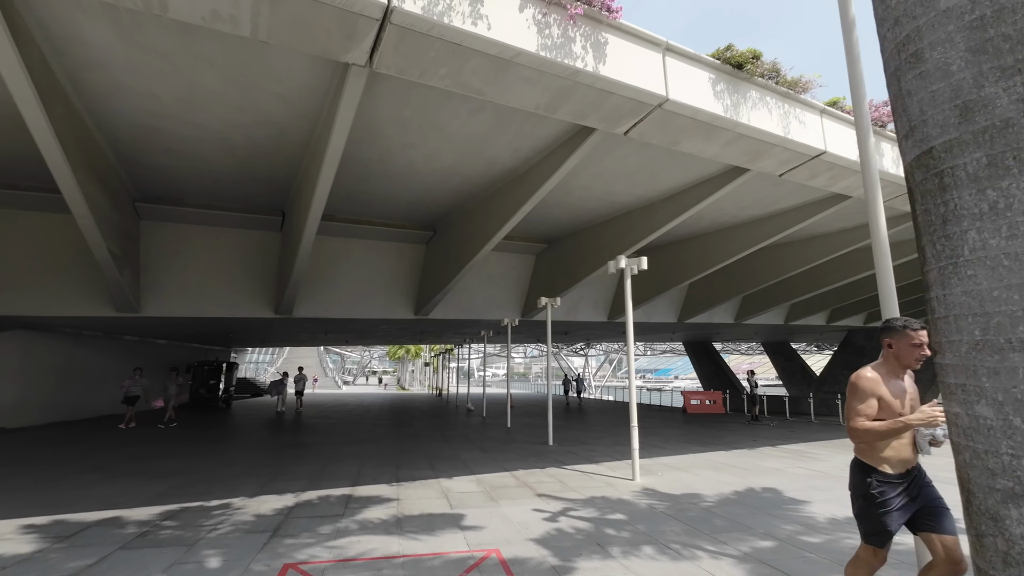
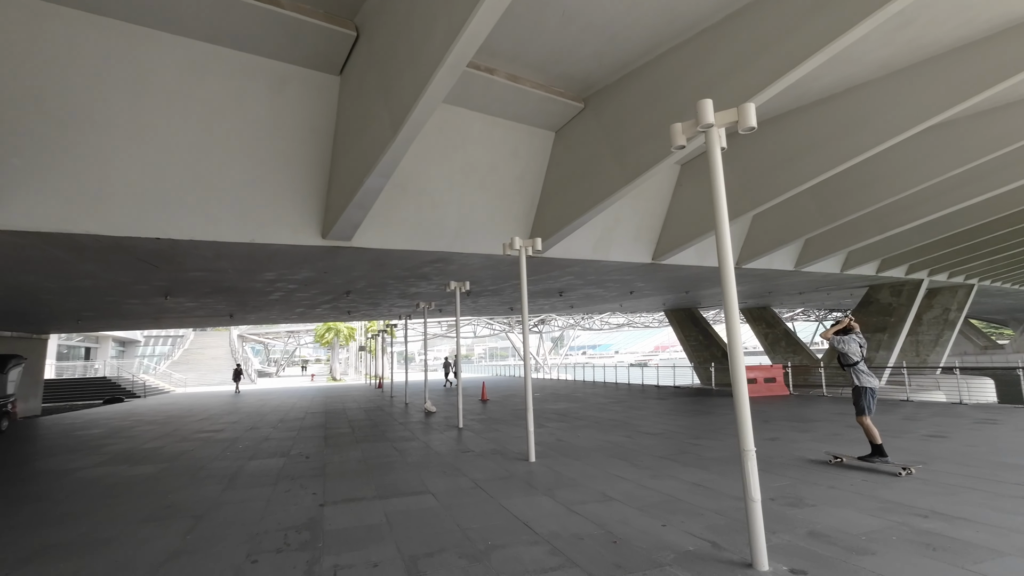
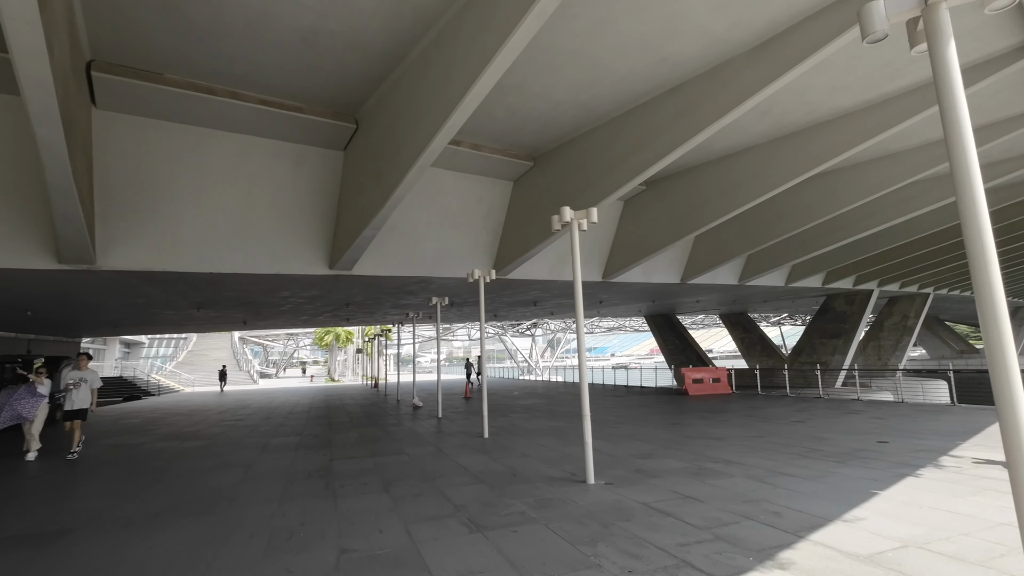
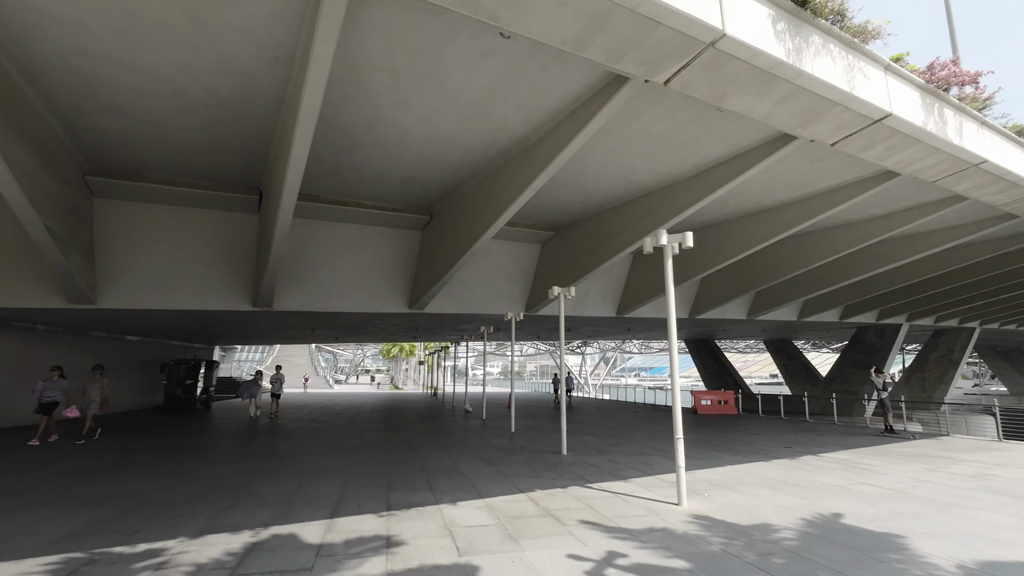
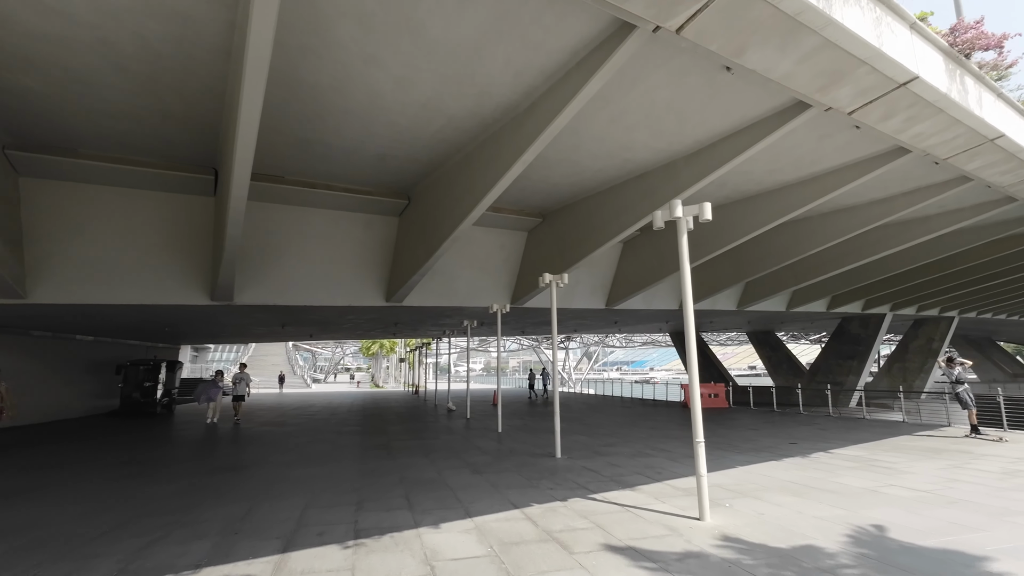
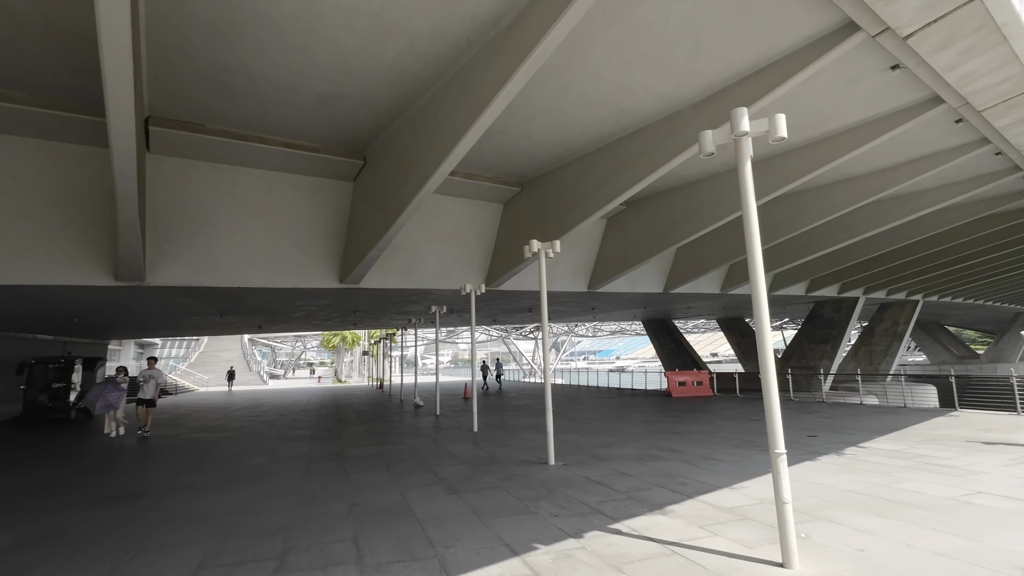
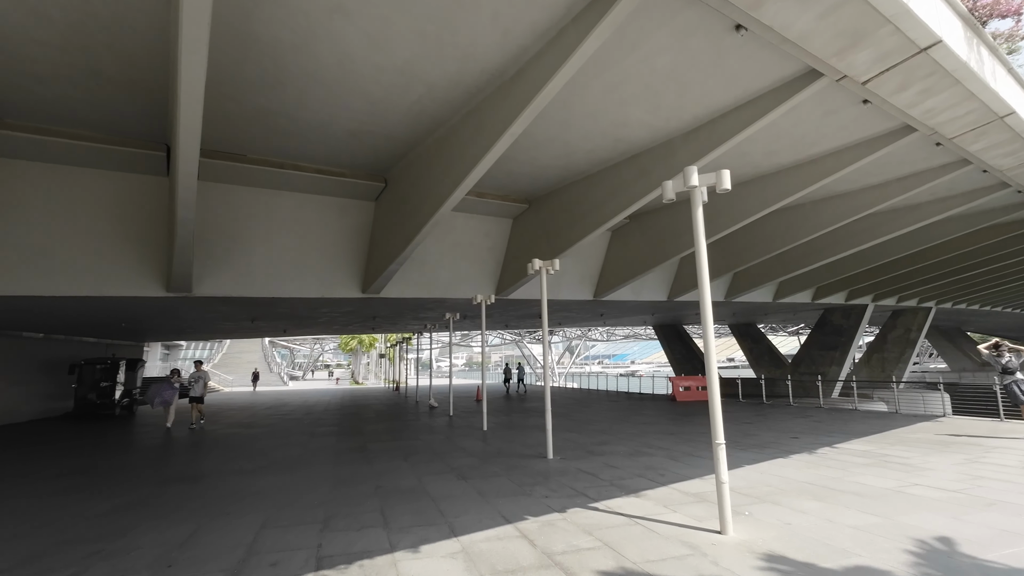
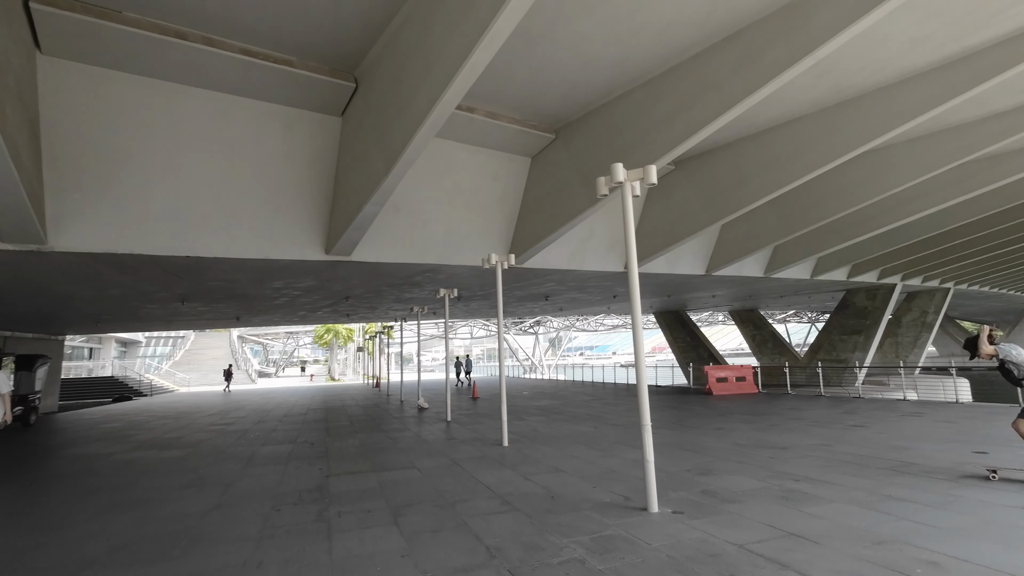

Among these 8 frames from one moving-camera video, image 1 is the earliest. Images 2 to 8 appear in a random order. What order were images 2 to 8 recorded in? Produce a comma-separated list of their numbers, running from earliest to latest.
4, 5, 7, 6, 3, 8, 2
